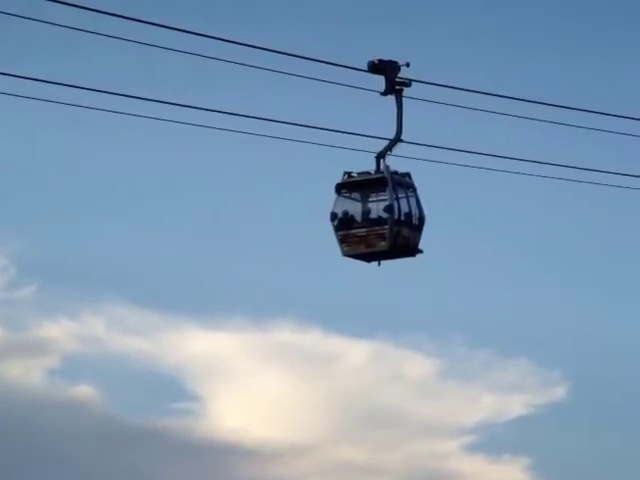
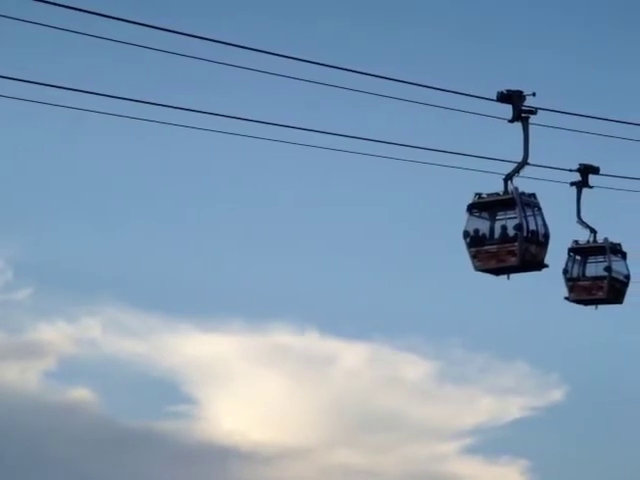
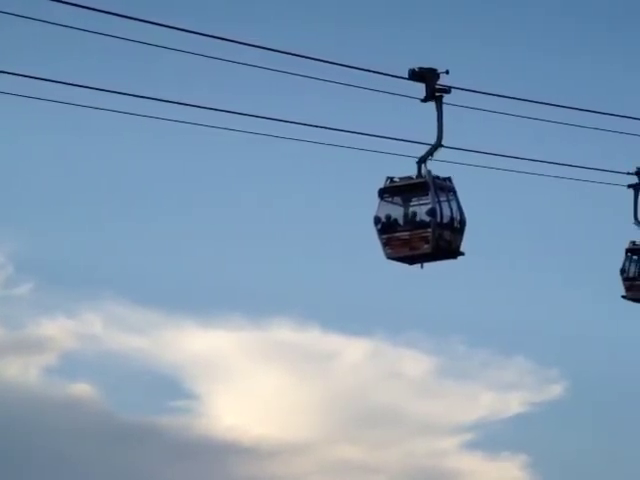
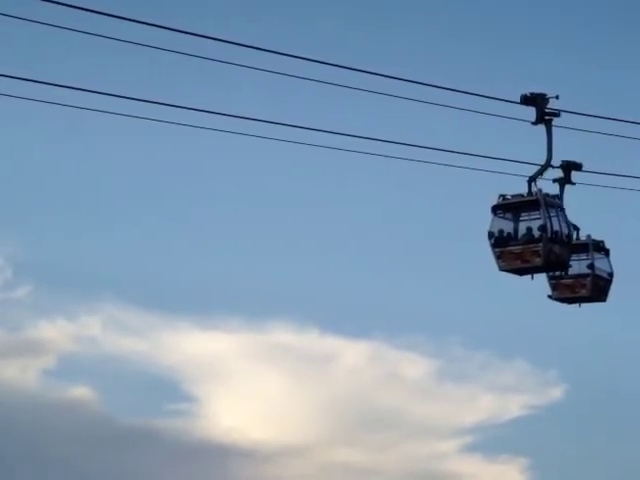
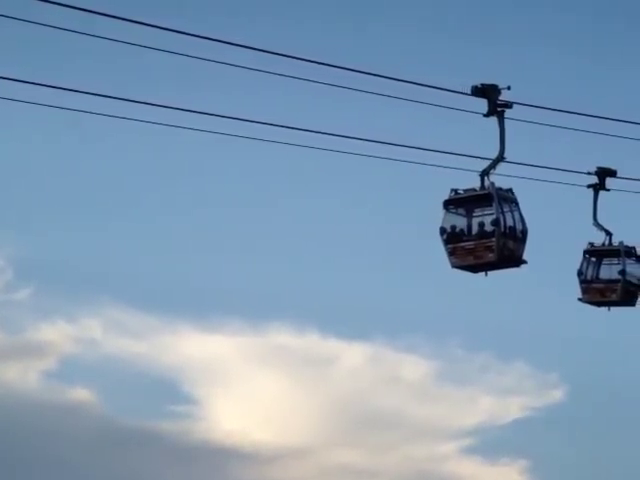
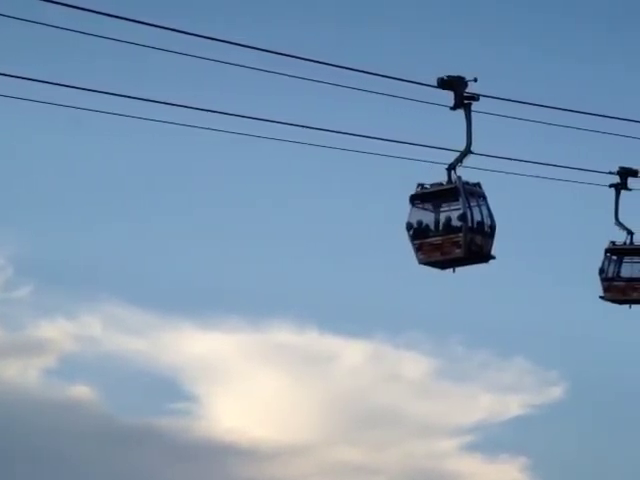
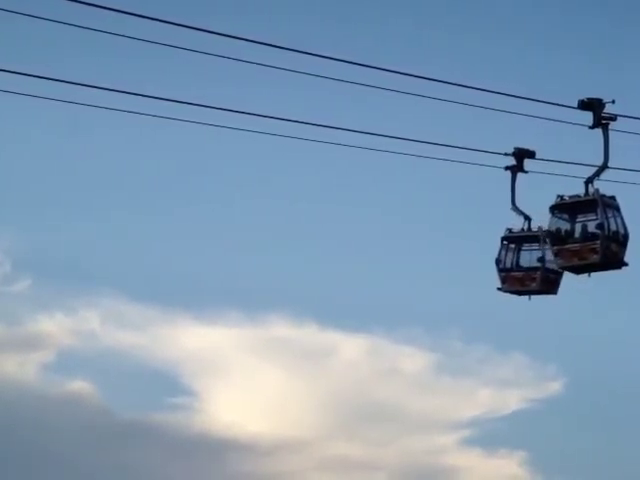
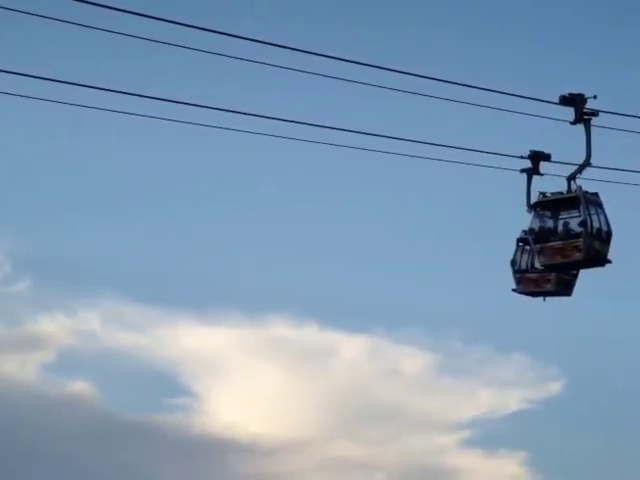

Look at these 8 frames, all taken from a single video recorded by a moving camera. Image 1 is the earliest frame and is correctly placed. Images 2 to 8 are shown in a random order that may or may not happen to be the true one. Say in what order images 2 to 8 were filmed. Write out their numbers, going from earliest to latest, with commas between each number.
3, 6, 5, 2, 4, 8, 7
